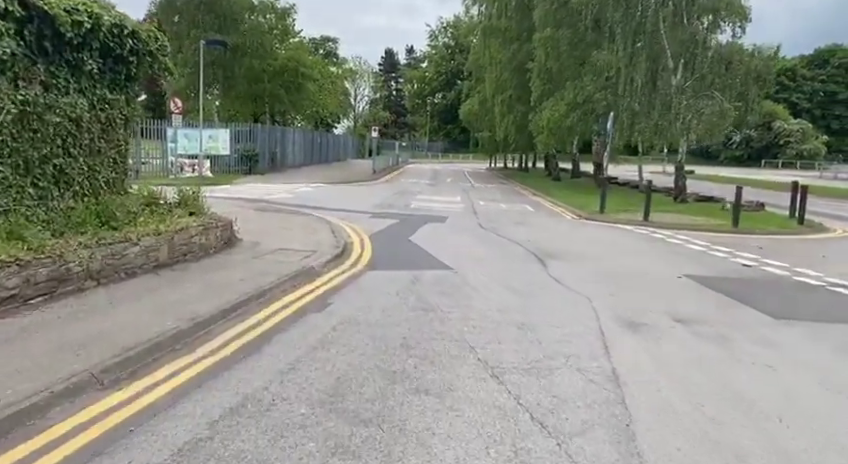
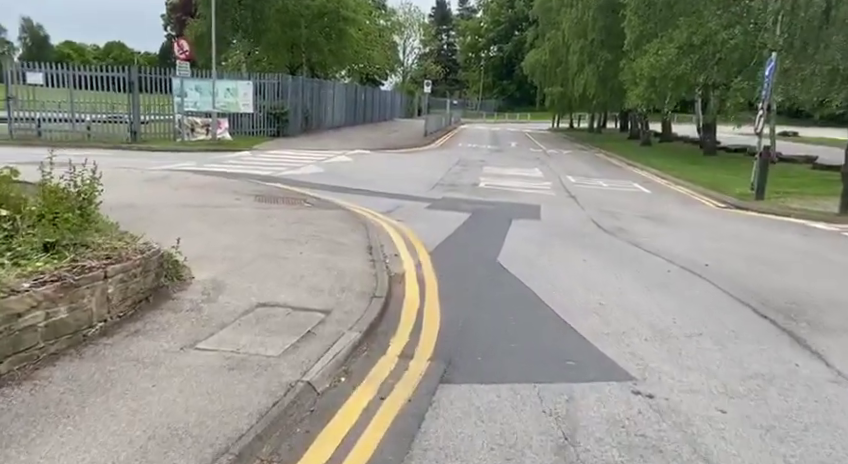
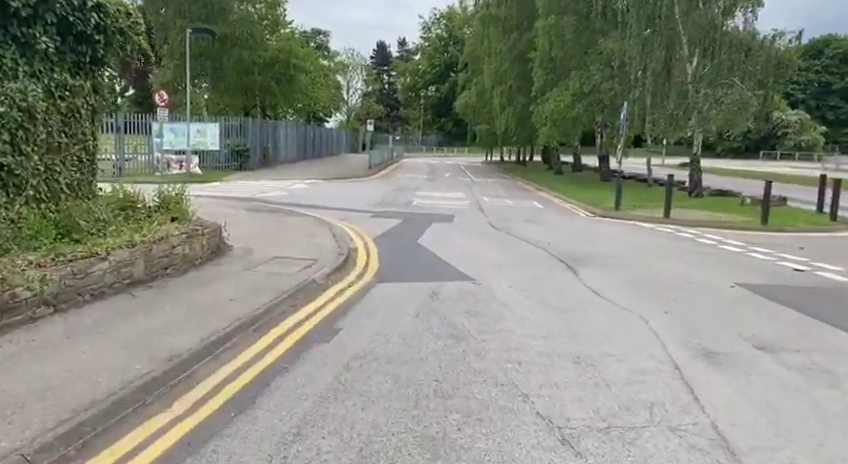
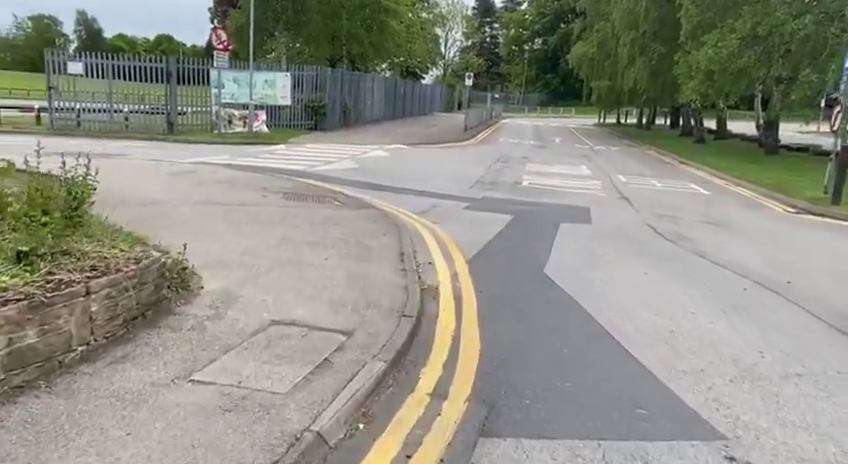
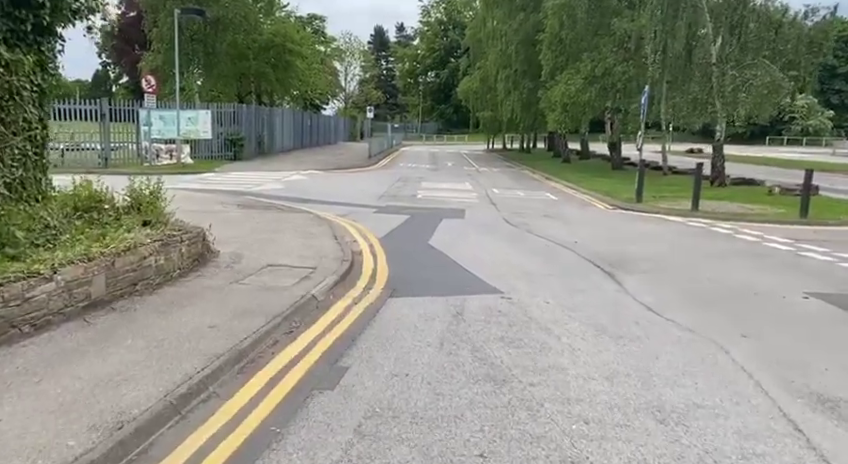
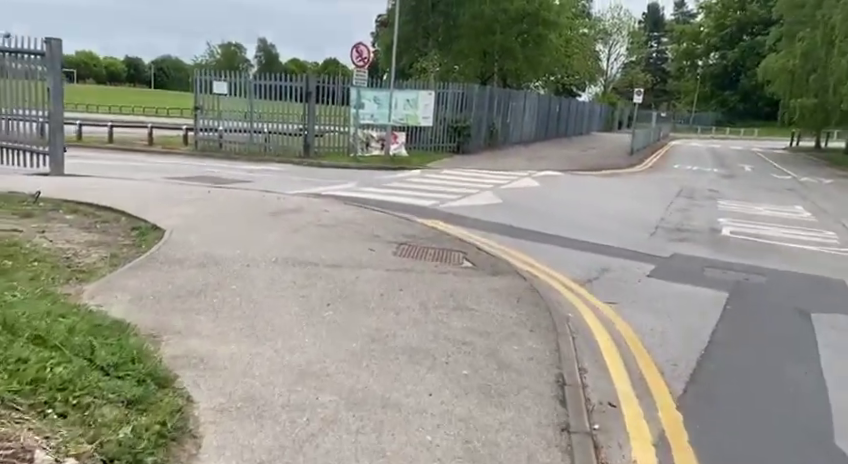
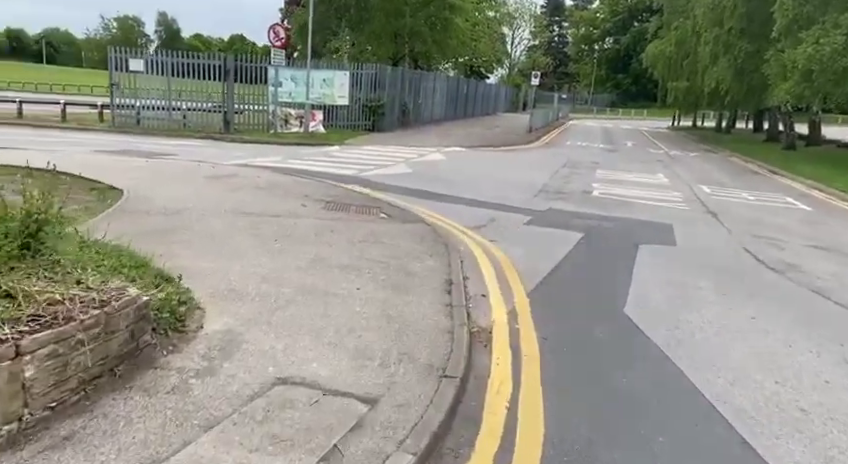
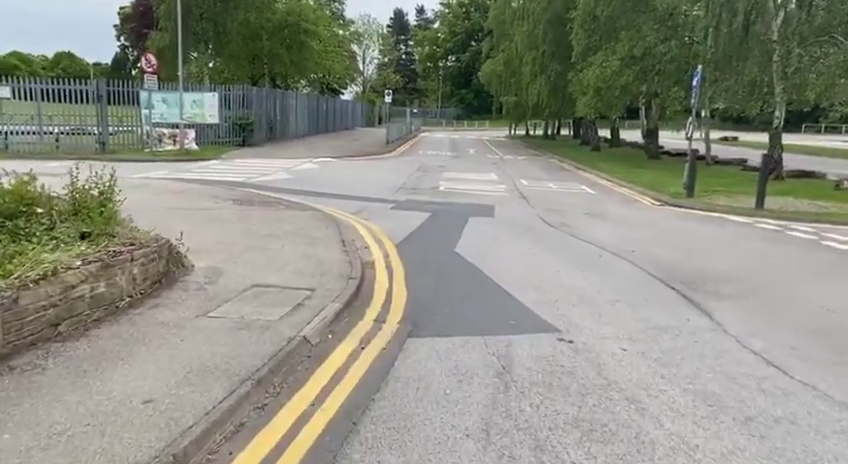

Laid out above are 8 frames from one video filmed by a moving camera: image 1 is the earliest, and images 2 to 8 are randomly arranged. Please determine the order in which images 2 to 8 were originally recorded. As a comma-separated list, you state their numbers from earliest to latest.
3, 5, 8, 2, 4, 7, 6
